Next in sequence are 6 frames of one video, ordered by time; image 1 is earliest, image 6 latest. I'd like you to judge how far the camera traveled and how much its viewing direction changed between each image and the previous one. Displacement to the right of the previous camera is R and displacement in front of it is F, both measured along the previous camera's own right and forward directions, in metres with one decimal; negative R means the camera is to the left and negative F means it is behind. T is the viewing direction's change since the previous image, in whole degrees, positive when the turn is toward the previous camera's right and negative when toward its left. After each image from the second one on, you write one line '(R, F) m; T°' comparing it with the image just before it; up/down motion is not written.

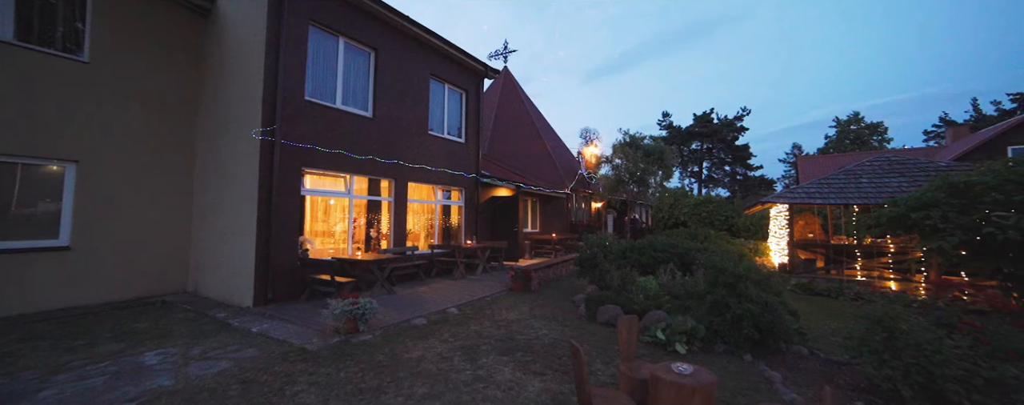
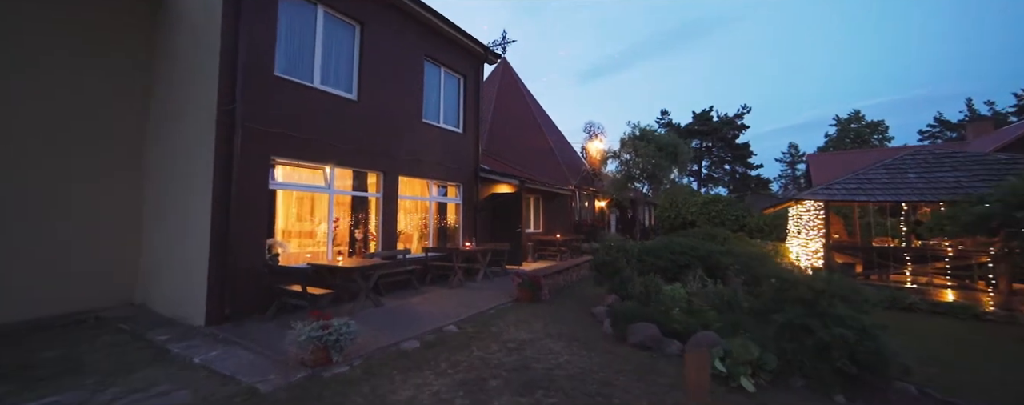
(-0.2, +1.0) m; +1°
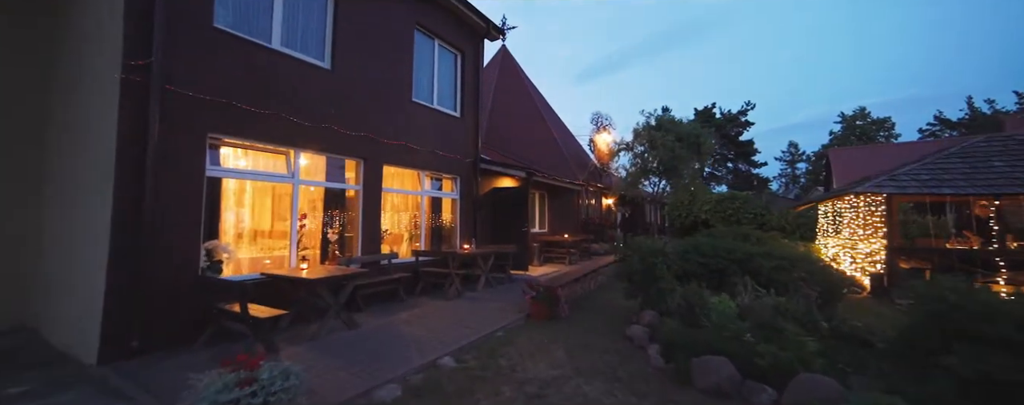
(-0.2, +1.3) m; +1°
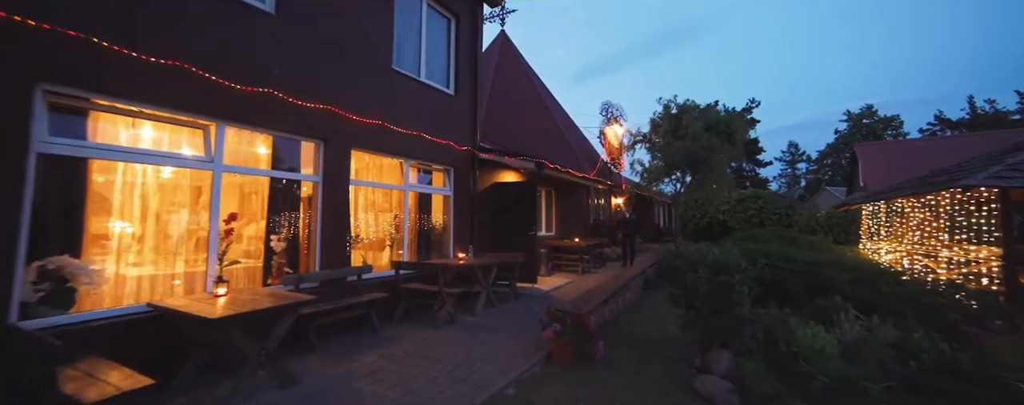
(-0.2, +1.6) m; +1°
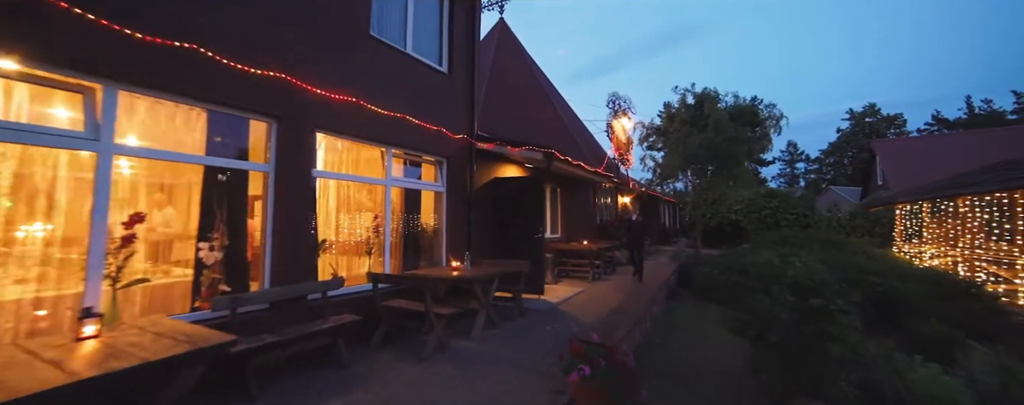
(-0.1, +1.1) m; +1°
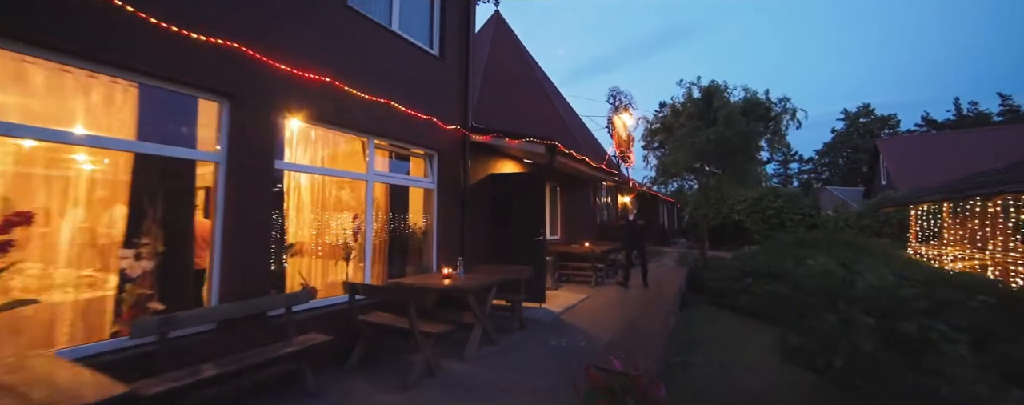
(-0.1, +0.6) m; +1°
